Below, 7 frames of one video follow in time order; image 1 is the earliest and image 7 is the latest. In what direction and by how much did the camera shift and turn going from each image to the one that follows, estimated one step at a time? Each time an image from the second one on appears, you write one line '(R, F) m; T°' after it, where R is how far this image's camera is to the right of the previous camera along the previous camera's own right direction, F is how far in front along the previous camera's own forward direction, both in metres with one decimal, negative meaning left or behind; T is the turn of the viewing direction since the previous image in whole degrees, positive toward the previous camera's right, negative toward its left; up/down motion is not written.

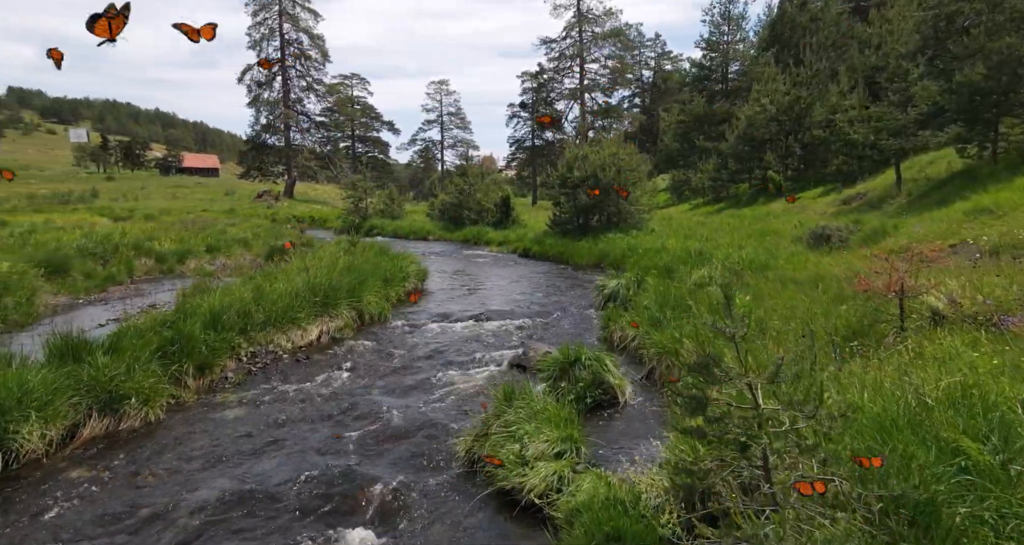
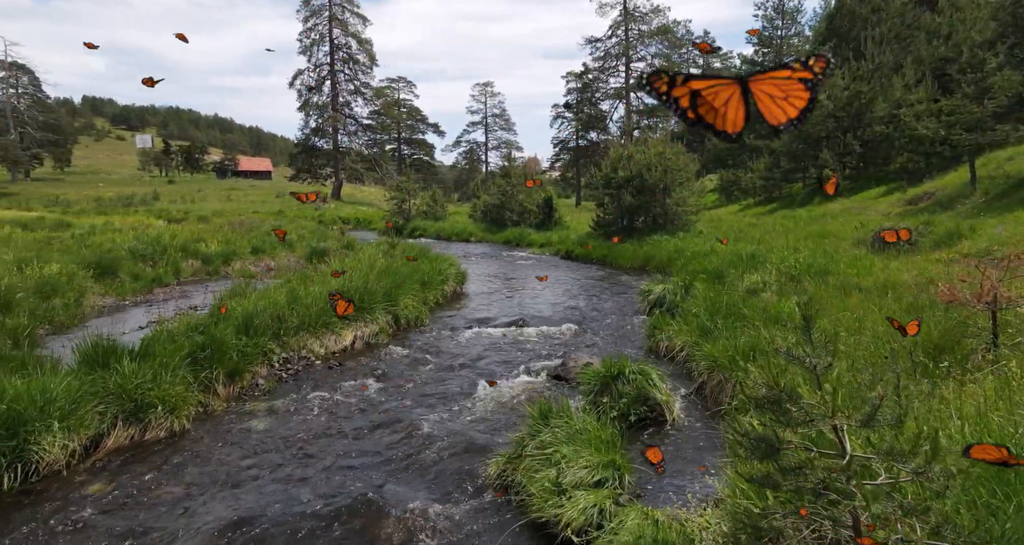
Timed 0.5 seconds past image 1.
(0.0, +0.4) m; -4°
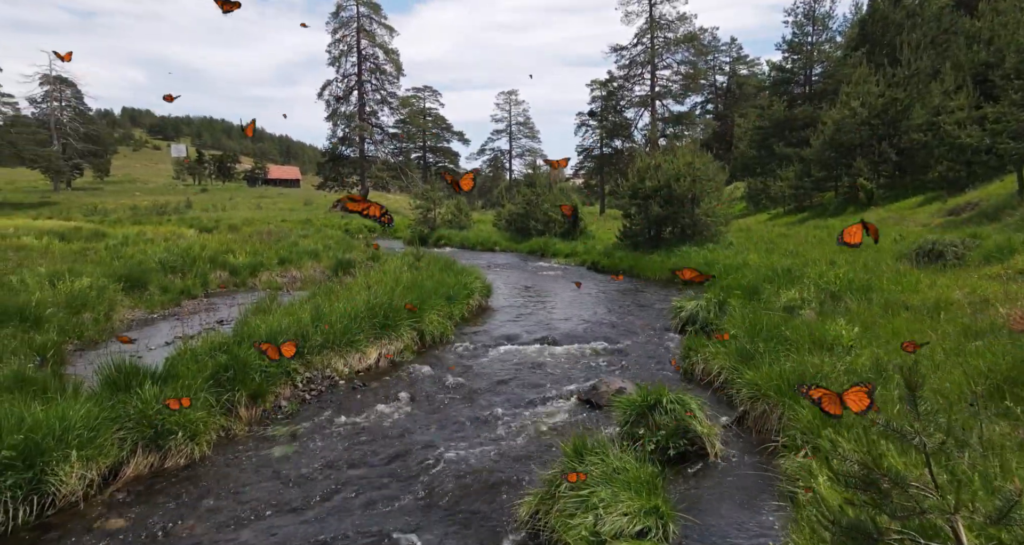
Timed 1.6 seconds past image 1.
(-0.1, +0.3) m; -2°
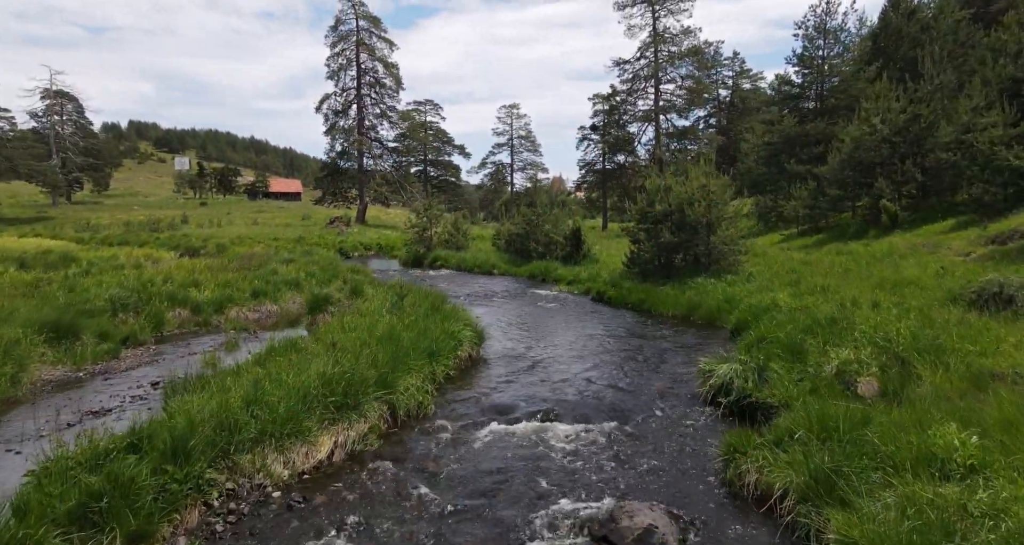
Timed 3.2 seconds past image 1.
(+0.1, +1.9) m; 0°
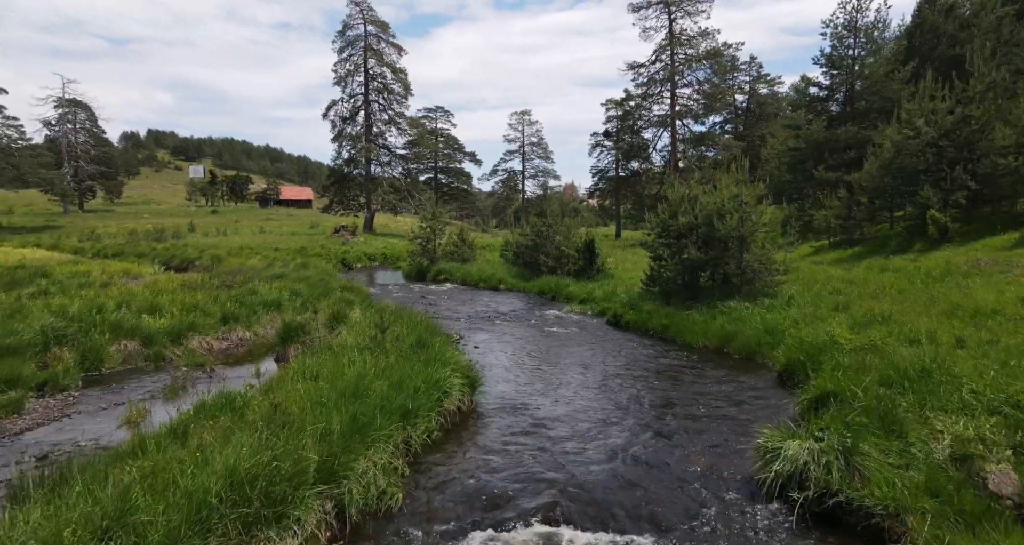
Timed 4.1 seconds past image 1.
(+0.2, +2.3) m; -1°
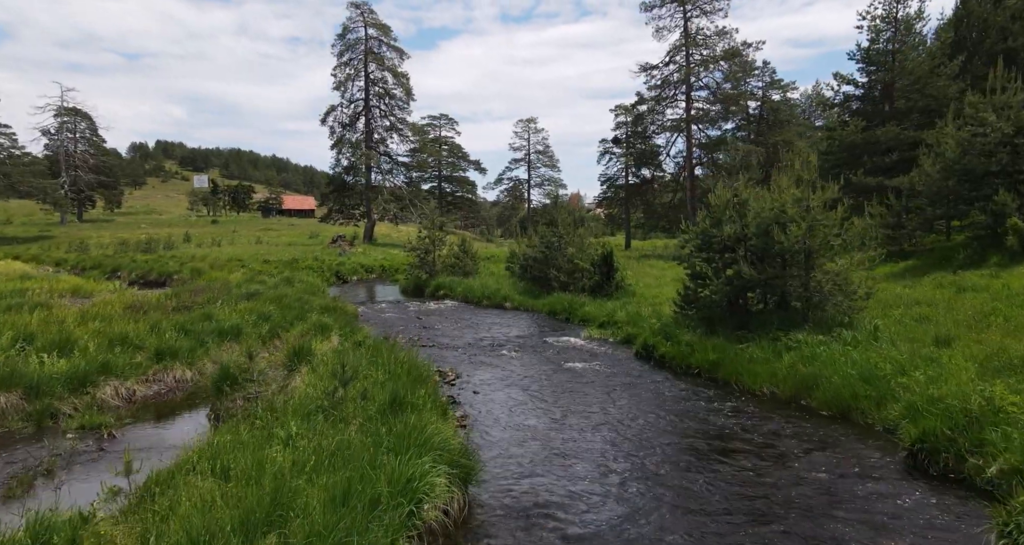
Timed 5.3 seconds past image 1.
(-0.1, +3.4) m; 0°
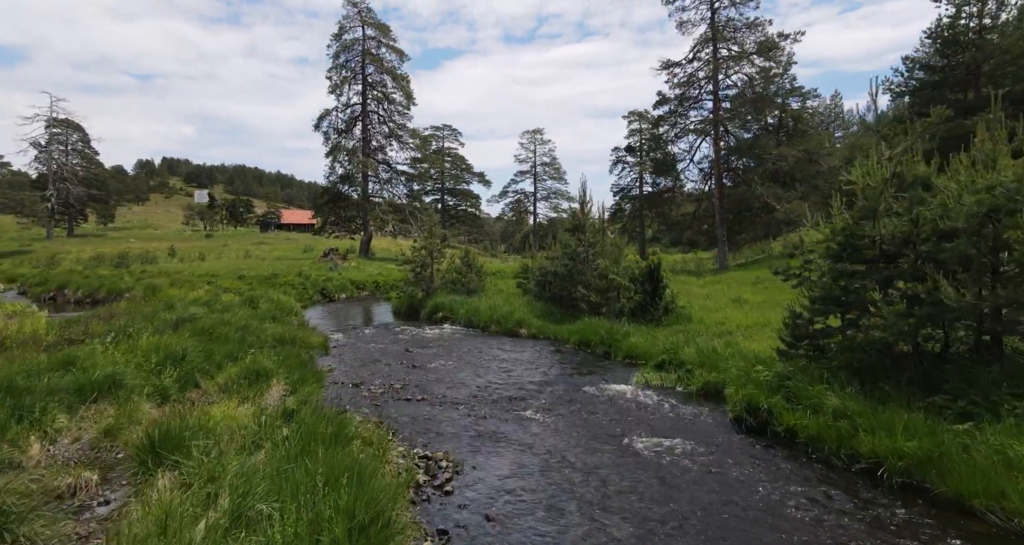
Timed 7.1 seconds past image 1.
(-0.4, +5.8) m; 0°
